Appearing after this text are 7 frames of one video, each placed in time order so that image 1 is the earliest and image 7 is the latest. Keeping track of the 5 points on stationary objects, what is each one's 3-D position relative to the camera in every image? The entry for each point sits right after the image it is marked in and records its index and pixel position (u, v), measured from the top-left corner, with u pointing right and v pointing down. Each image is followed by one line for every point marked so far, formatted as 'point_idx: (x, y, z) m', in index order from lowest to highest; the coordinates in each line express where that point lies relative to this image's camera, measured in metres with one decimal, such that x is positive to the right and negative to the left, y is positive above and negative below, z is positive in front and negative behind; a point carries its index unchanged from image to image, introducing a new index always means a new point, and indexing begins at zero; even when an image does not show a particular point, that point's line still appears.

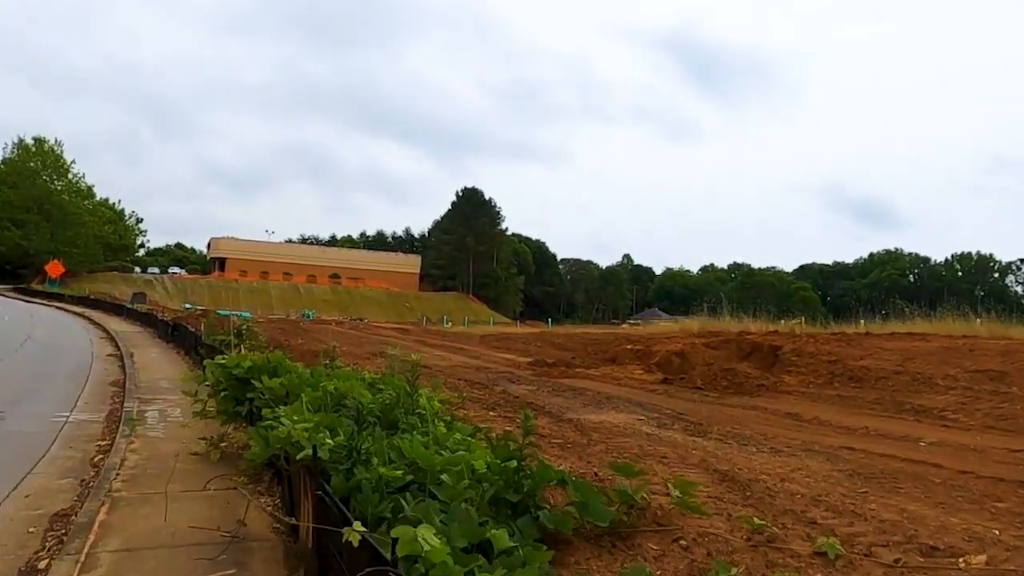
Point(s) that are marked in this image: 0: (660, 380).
0: (+3.0, -1.9, +16.8) m
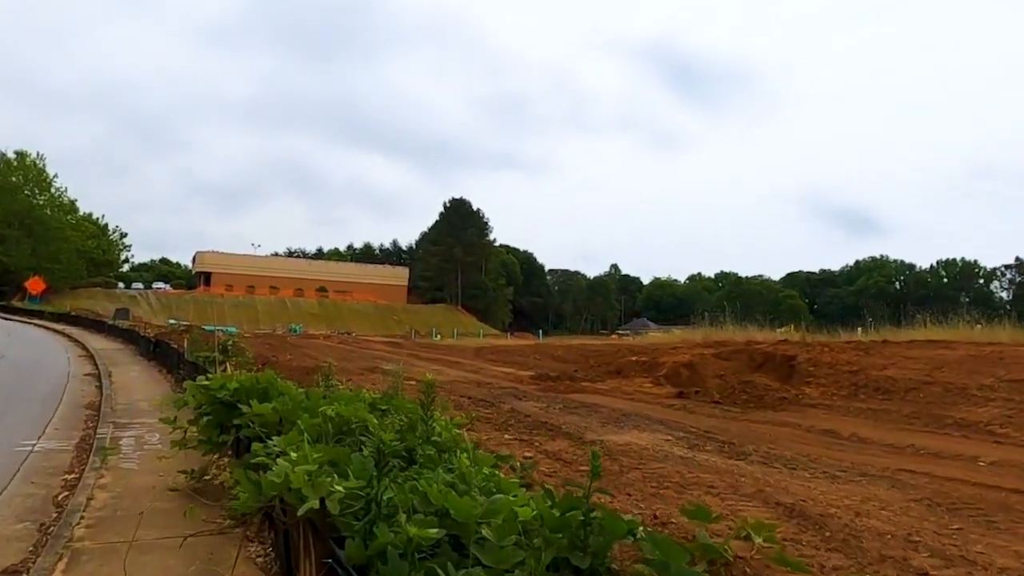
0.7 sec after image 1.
0: (+3.1, -2.0, +15.9) m
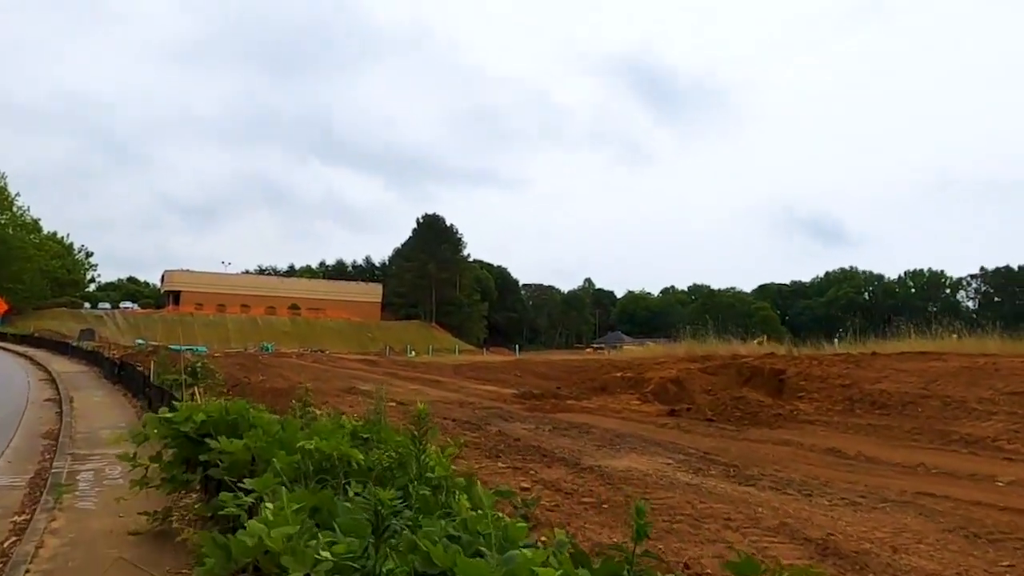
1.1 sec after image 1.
0: (+2.8, -2.3, +15.3) m
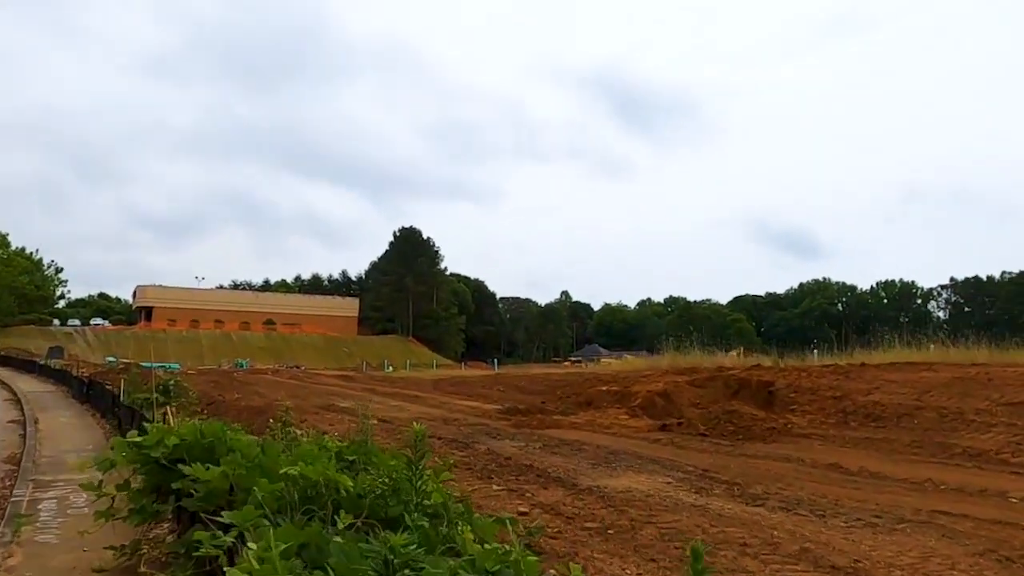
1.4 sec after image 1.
0: (+2.5, -2.5, +14.9) m
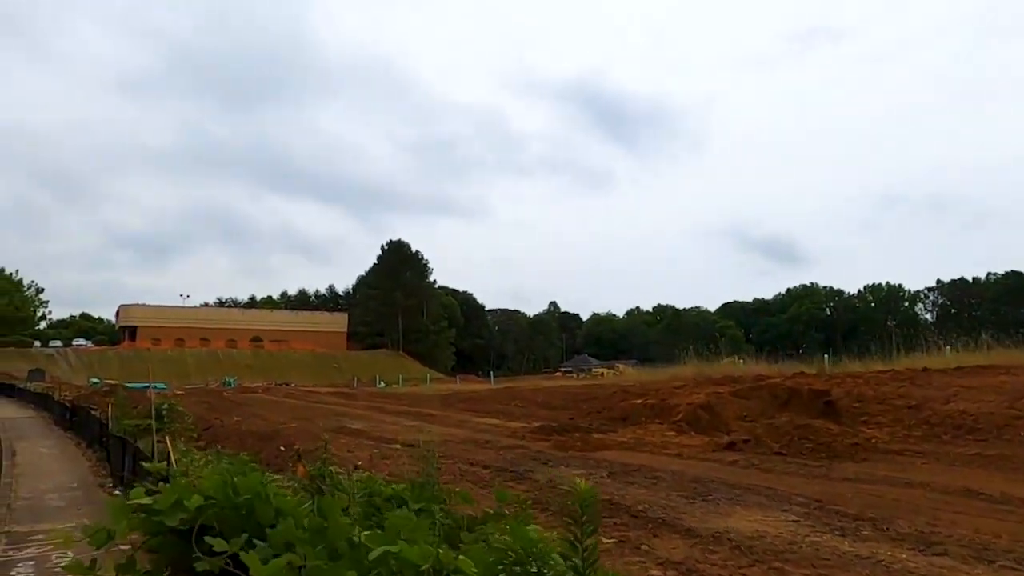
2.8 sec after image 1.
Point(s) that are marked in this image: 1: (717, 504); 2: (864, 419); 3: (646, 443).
0: (+3.2, -2.5, +13.3) m
1: (+1.9, -2.0, +7.9) m
2: (+5.9, -2.2, +13.9) m
3: (+2.3, -2.6, +13.9) m
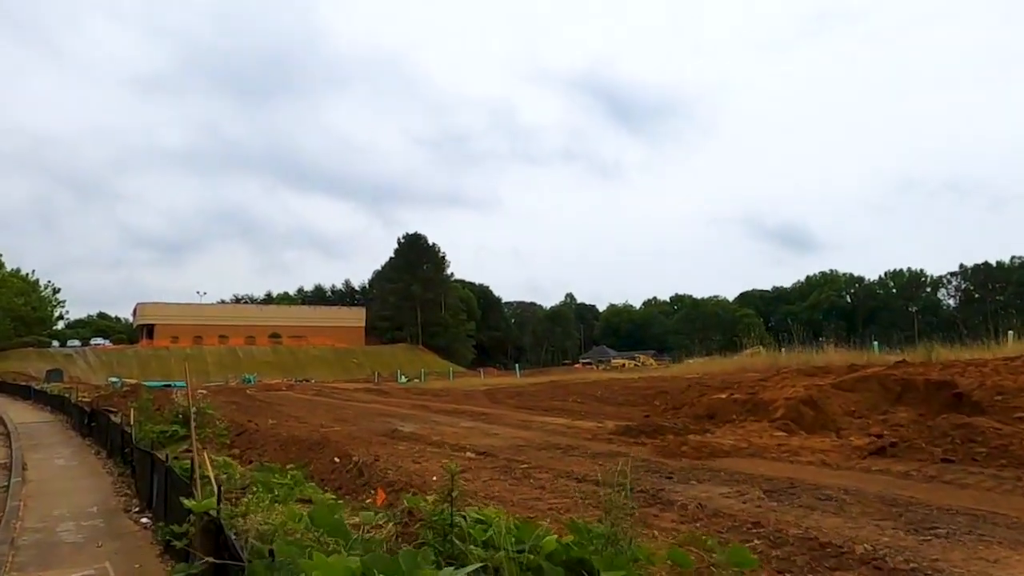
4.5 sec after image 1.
0: (+4.5, -2.1, +11.1) m
1: (+3.1, -1.8, +5.8) m
2: (+7.2, -1.8, +11.8) m
3: (+3.6, -2.2, +11.7) m
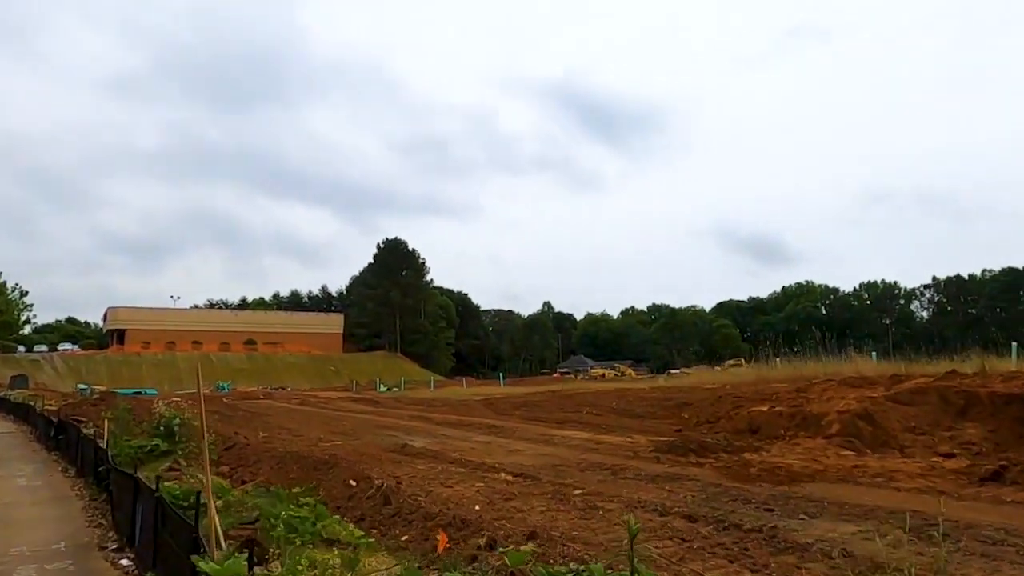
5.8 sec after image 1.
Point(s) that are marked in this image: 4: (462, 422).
0: (+5.0, -2.1, +9.7) m
1: (+3.8, -1.7, +4.3) m
2: (+7.7, -1.8, +10.4) m
3: (+4.1, -2.2, +10.3) m
4: (-1.1, -3.1, +18.9) m
